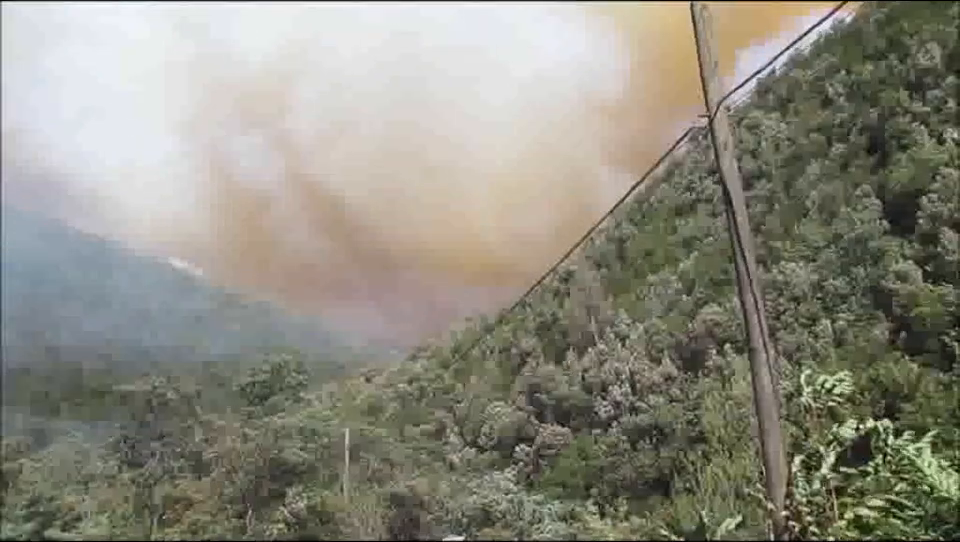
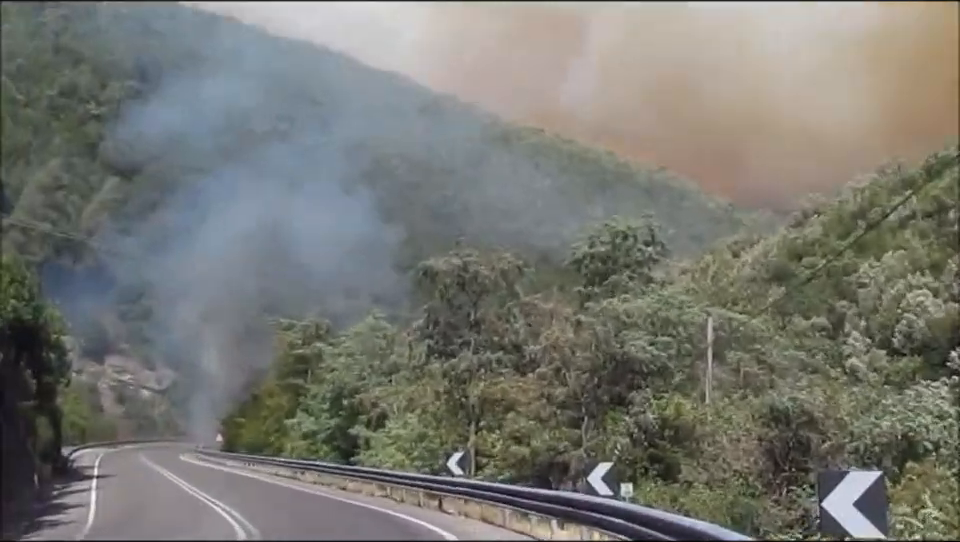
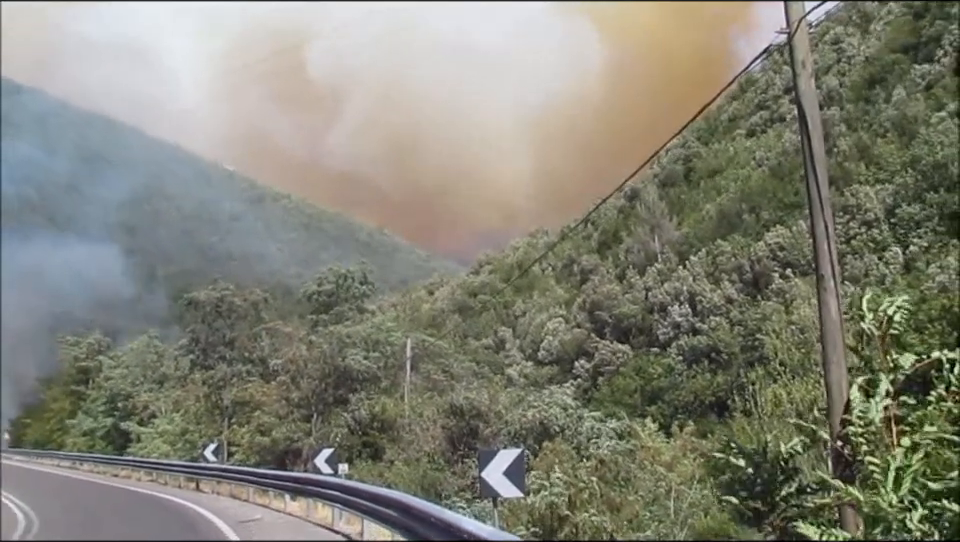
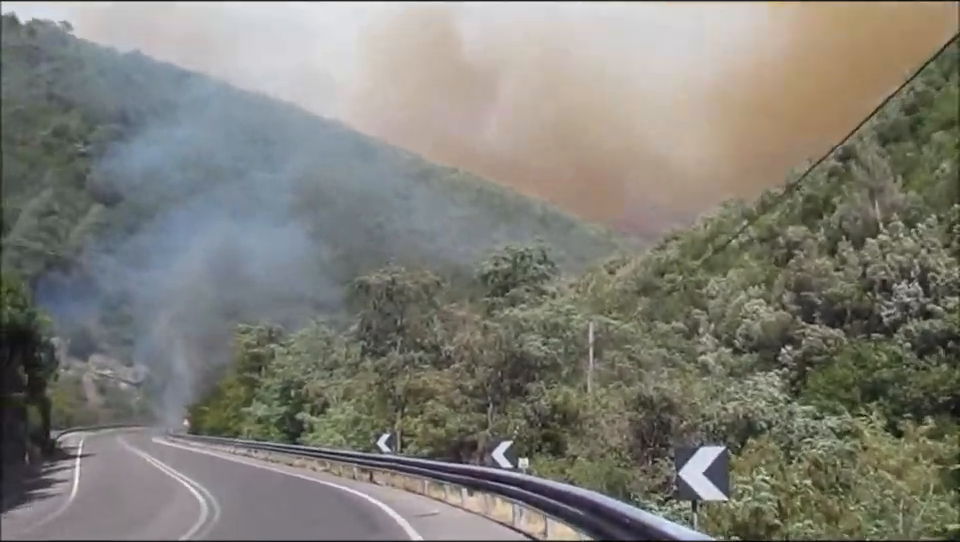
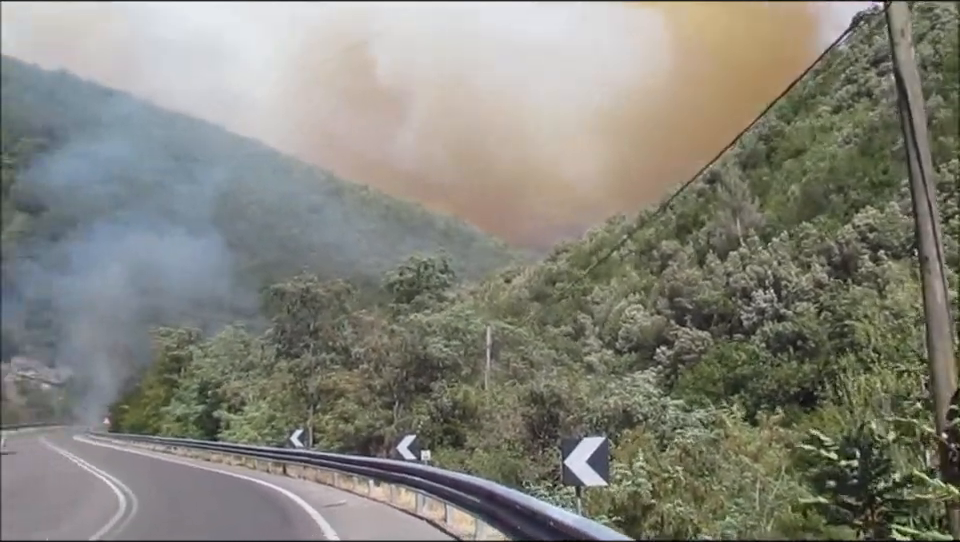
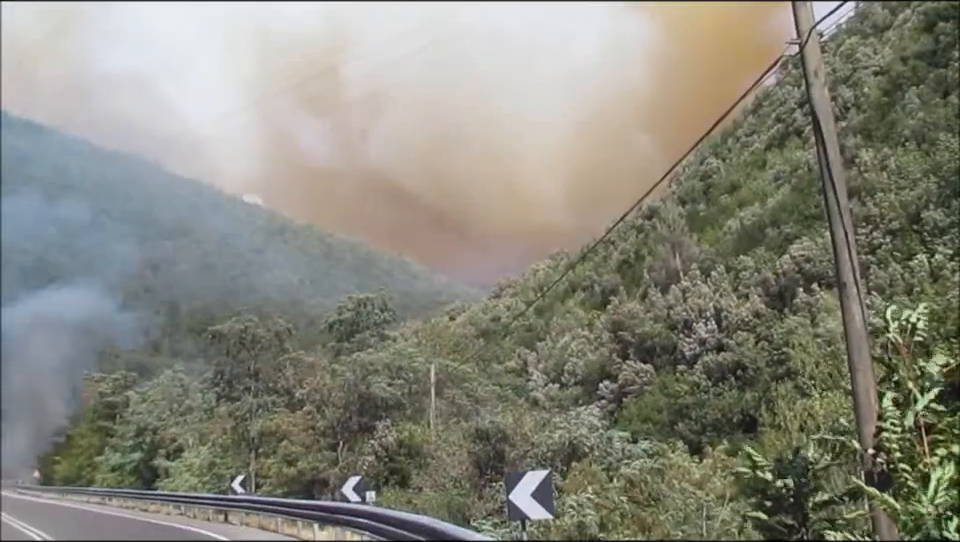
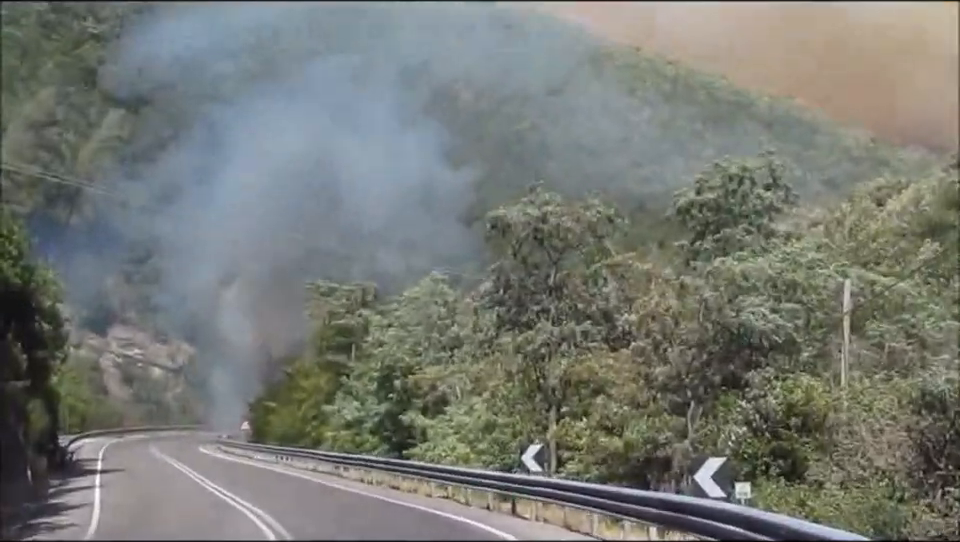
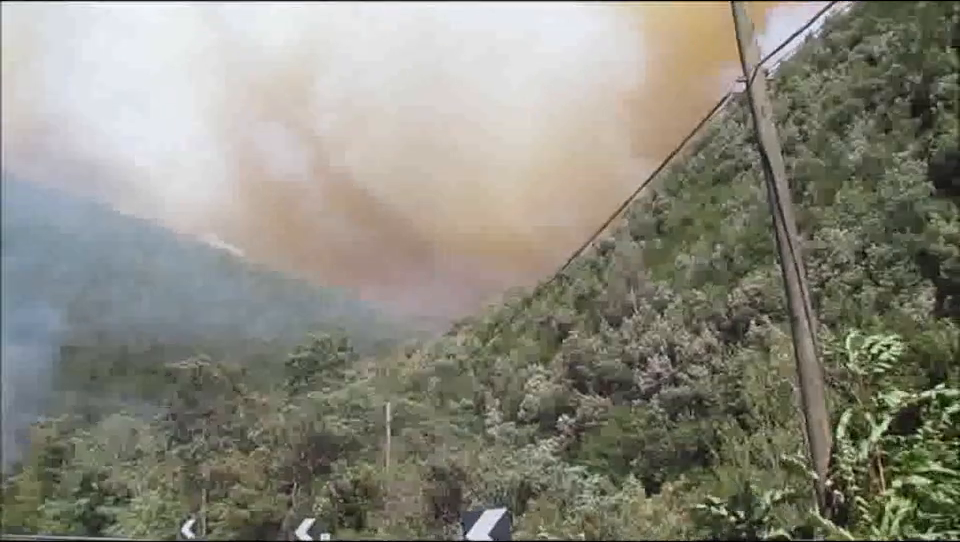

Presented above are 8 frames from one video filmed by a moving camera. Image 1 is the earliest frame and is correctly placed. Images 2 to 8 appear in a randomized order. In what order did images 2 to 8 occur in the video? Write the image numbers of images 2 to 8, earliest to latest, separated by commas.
8, 6, 3, 5, 4, 2, 7
